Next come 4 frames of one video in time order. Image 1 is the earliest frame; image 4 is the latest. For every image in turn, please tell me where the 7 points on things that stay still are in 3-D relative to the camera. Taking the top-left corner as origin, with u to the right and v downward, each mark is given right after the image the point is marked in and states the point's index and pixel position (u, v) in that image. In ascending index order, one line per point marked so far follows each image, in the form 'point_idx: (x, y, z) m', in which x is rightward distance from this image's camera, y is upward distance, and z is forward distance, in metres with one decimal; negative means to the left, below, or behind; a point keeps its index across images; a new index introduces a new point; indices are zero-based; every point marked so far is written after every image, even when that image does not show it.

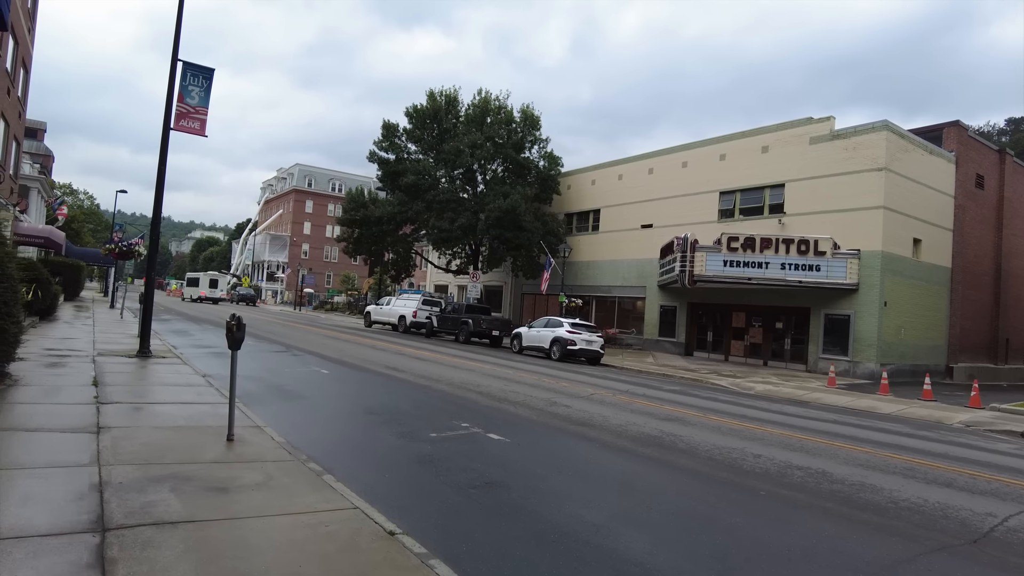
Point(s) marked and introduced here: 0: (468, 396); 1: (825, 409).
0: (-0.7, -1.8, +10.9) m
1: (+6.8, -2.6, +14.4) m
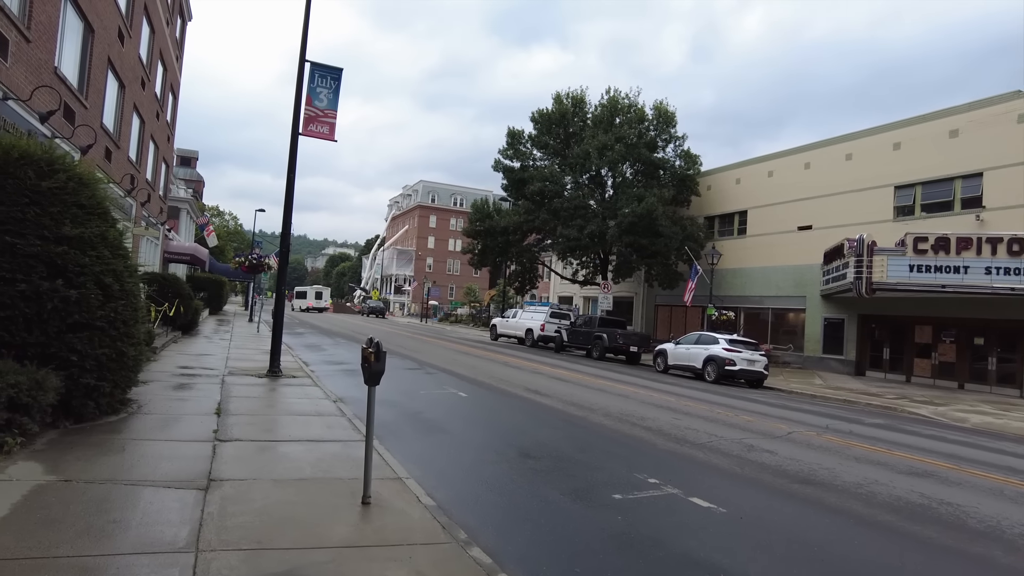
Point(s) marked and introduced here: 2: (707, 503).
0: (+1.7, -1.9, +8.9) m
1: (+9.7, -2.8, +11.1) m
2: (+1.7, -1.9, +5.9) m
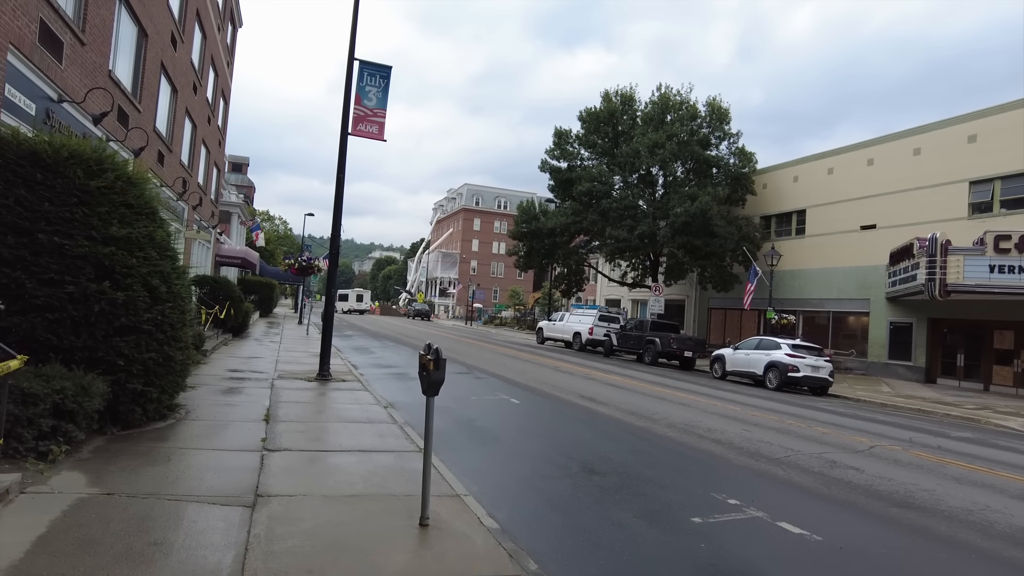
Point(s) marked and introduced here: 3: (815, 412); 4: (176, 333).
0: (+2.4, -1.9, +8.3) m
1: (+10.5, -2.8, +10.0) m
2: (+2.3, -1.9, +5.3) m
3: (+6.0, -2.5, +13.3) m
4: (-3.7, -0.5, +7.4) m
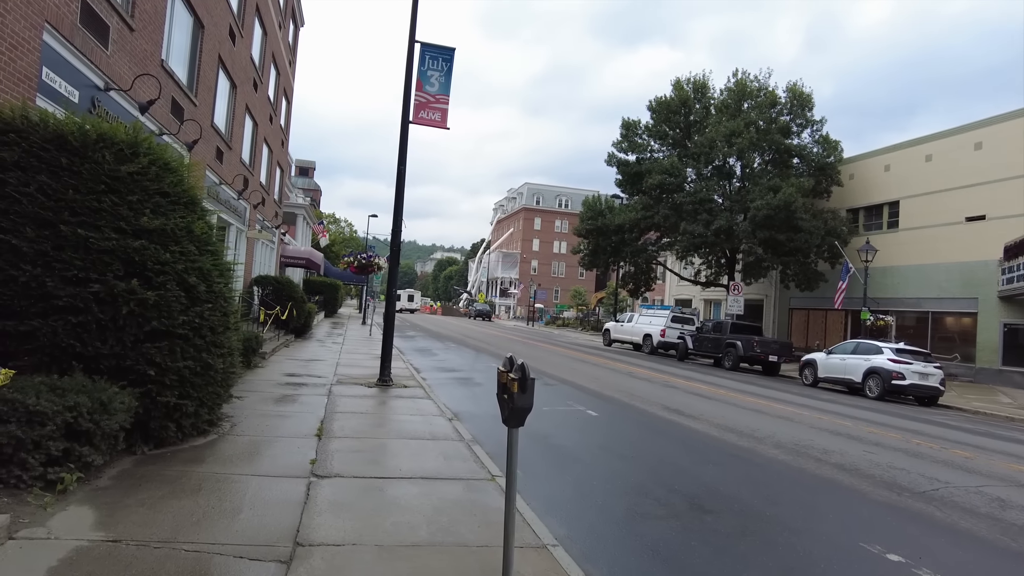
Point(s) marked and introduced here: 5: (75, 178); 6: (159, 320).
0: (+3.3, -1.9, +6.9) m
1: (+11.6, -2.7, +7.8) m
2: (+2.9, -1.8, +3.9) m
3: (+7.4, -2.4, +11.6) m
4: (-2.9, -0.5, +6.5) m
5: (-3.7, +0.9, +5.6) m
6: (-3.1, -0.3, +5.8) m
